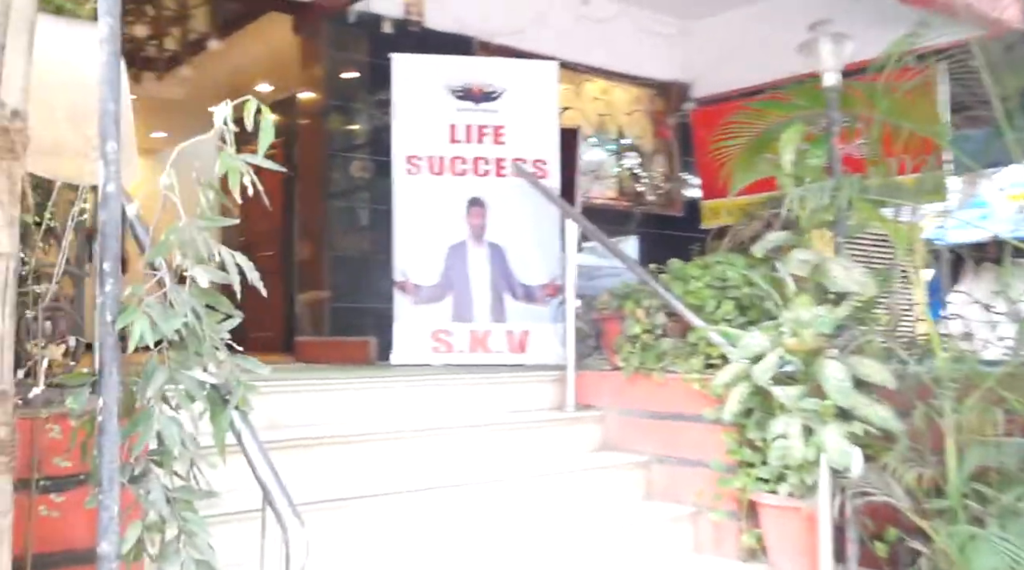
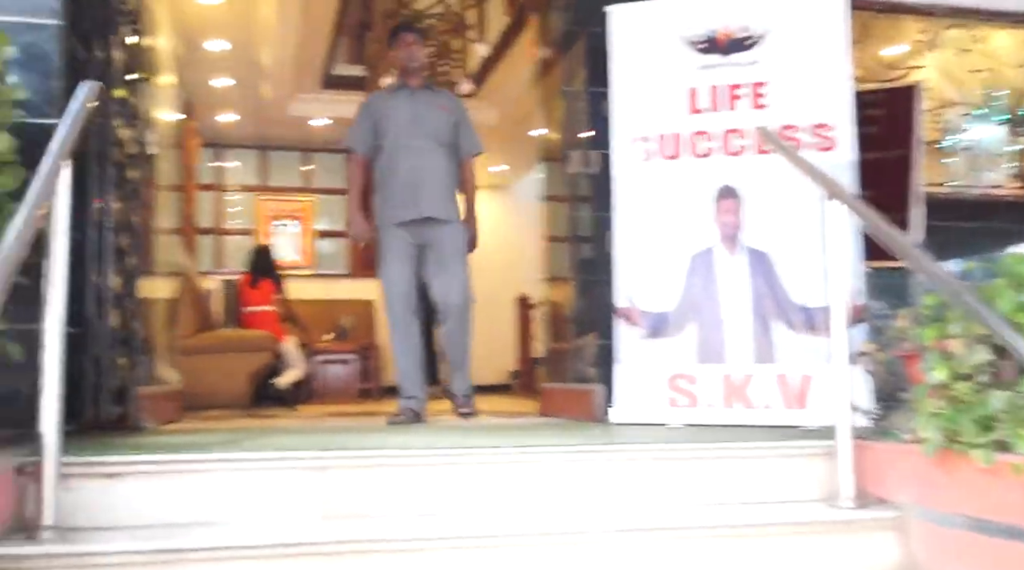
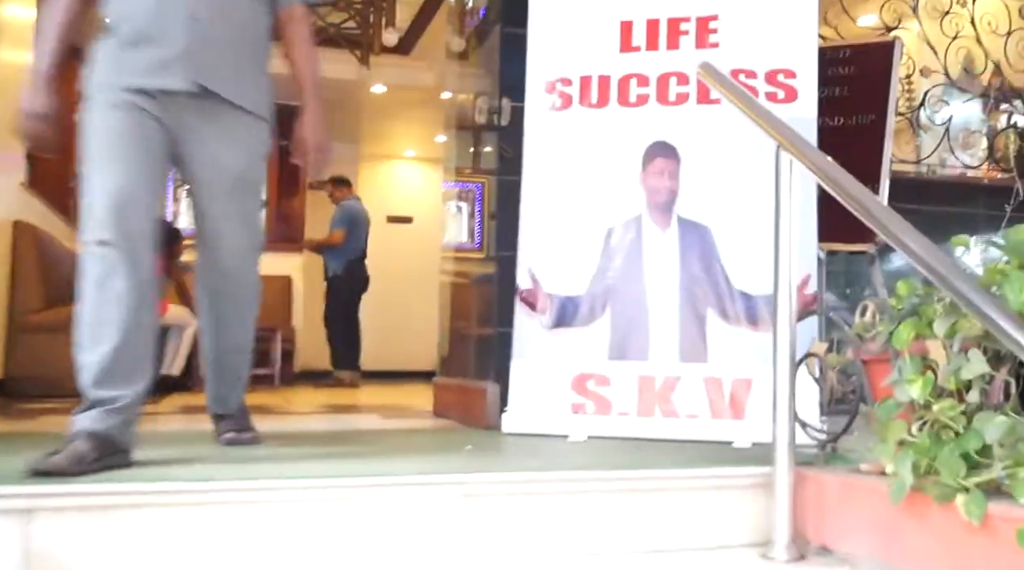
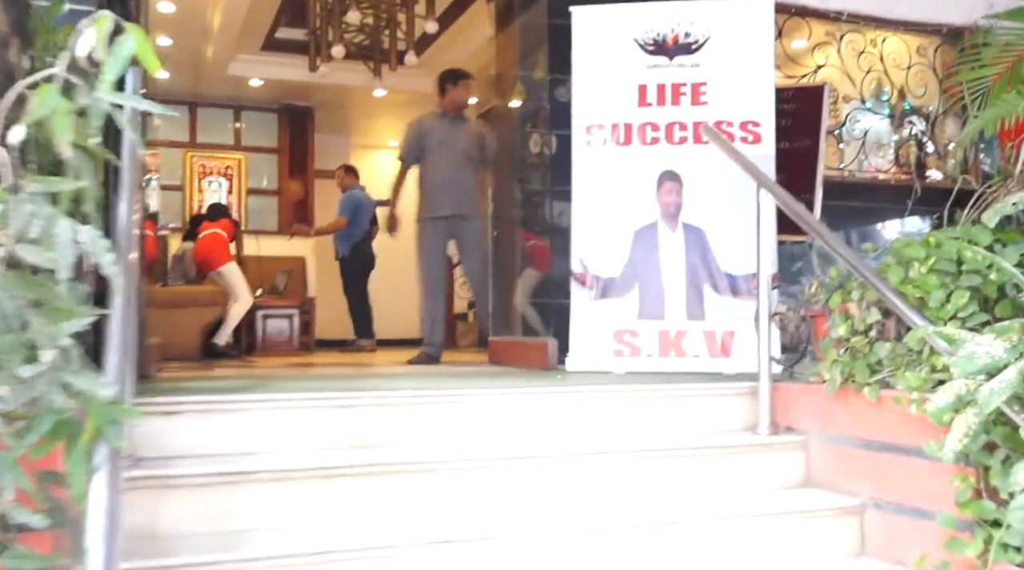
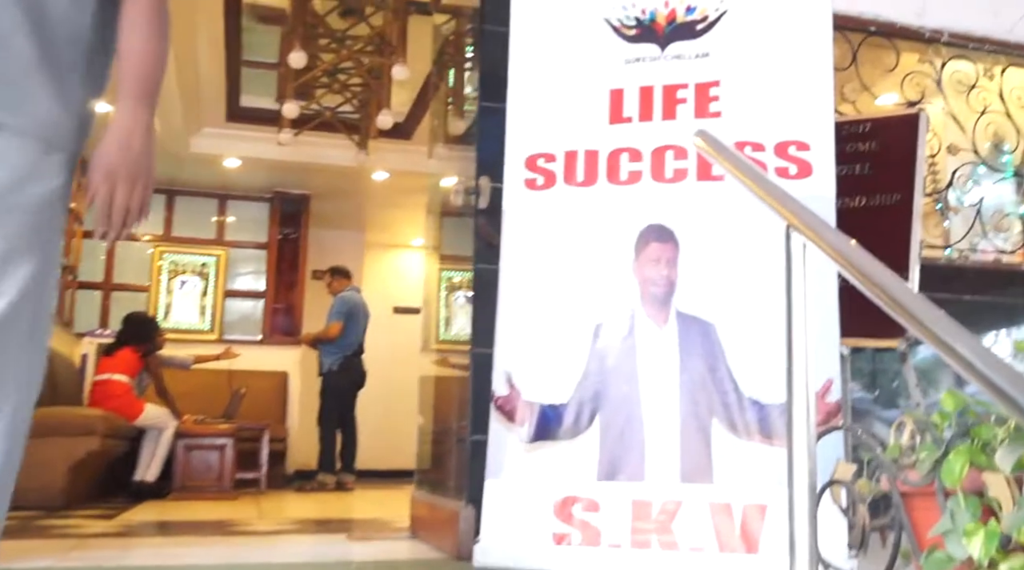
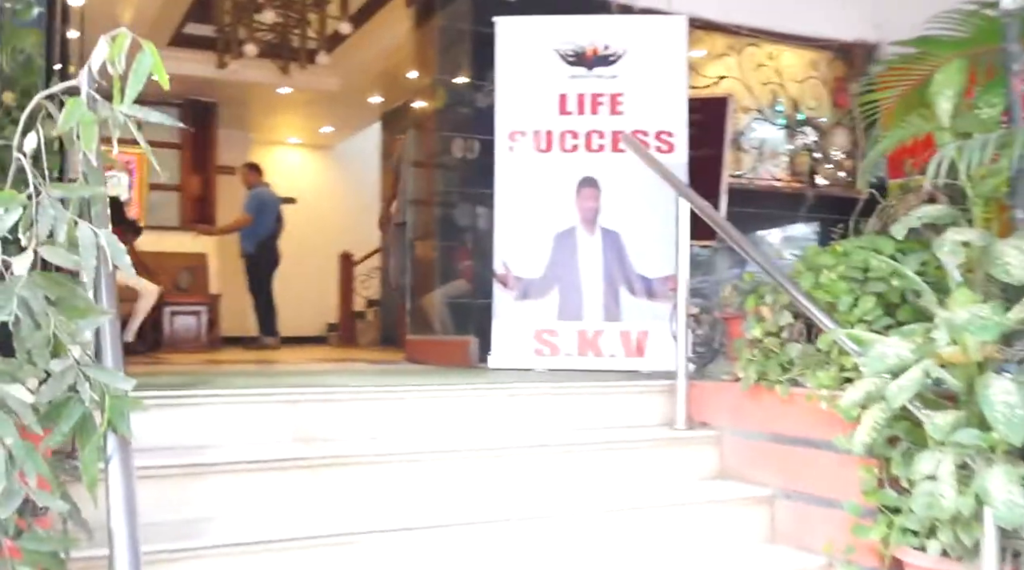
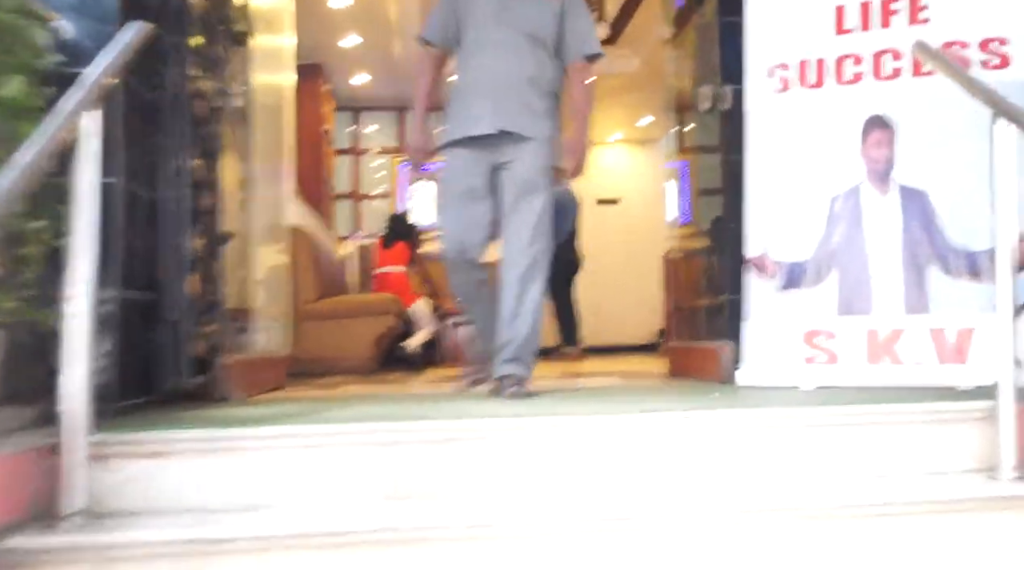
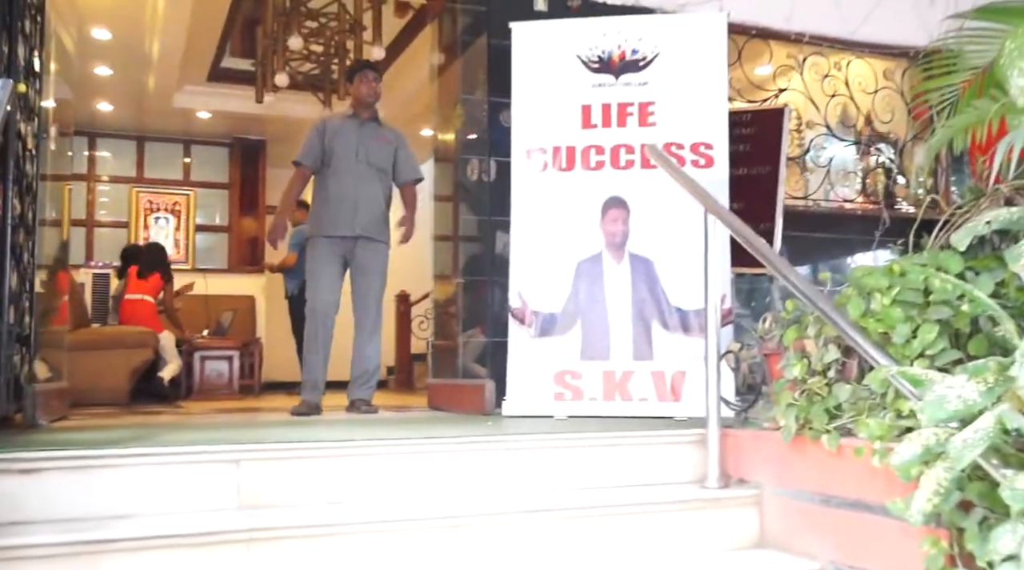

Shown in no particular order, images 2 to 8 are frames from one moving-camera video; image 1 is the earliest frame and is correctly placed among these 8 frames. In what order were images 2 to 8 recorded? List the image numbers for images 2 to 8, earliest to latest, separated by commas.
6, 4, 8, 2, 7, 3, 5
